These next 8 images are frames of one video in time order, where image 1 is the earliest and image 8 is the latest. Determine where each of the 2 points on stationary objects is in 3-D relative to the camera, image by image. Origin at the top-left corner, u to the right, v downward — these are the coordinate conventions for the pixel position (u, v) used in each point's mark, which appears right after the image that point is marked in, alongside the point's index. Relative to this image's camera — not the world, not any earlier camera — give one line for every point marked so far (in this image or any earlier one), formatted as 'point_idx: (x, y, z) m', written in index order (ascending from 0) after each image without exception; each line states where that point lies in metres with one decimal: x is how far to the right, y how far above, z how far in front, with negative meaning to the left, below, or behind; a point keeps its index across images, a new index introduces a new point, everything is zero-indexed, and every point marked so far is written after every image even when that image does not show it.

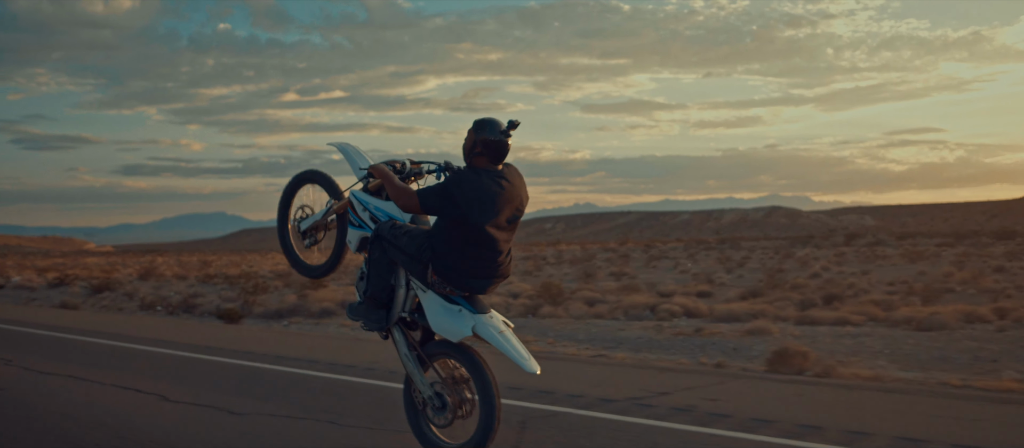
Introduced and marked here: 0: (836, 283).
0: (+5.2, -0.9, +11.5) m
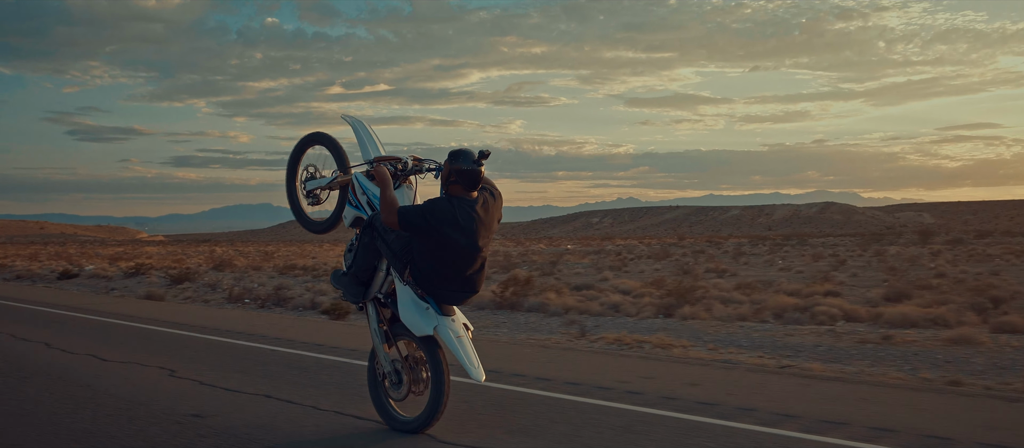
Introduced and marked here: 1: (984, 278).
0: (+6.6, -0.9, +10.5) m
1: (+7.3, -0.8, +11.2) m
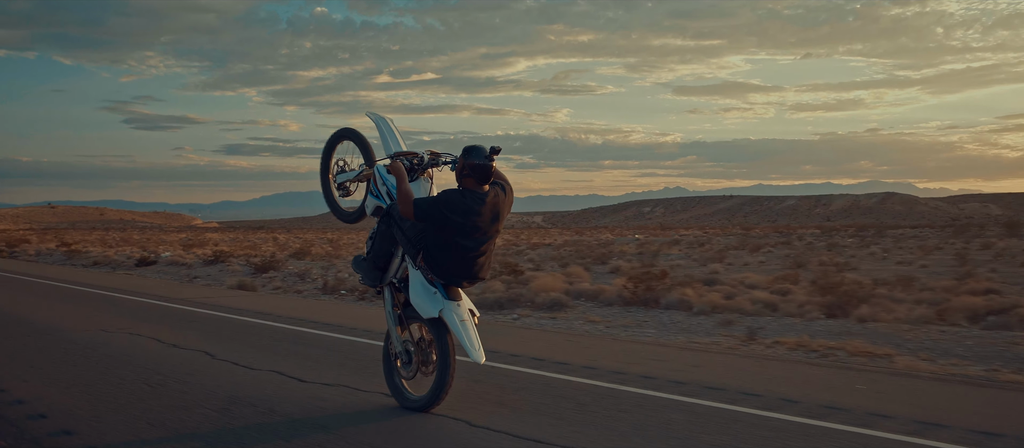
0: (+8.0, -0.8, +9.3) m
1: (+8.7, -0.7, +10.0) m
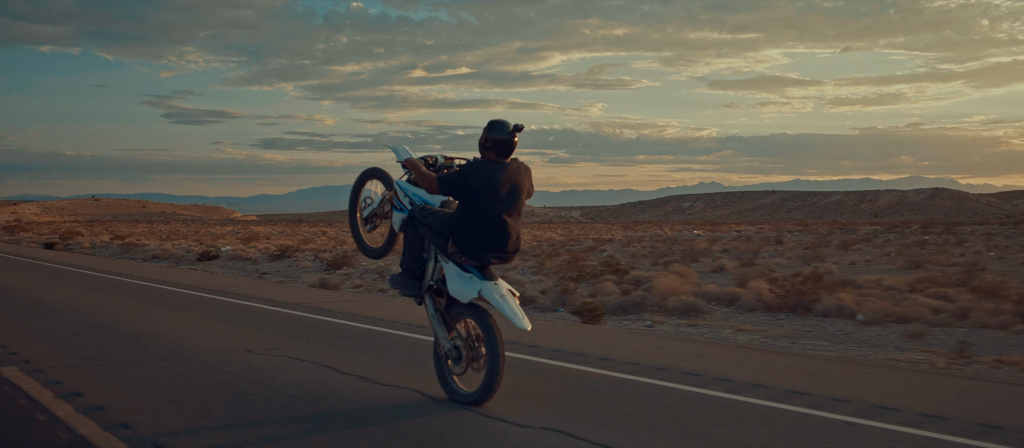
0: (+9.1, -0.7, +8.2) m
1: (+9.8, -0.7, +8.9) m
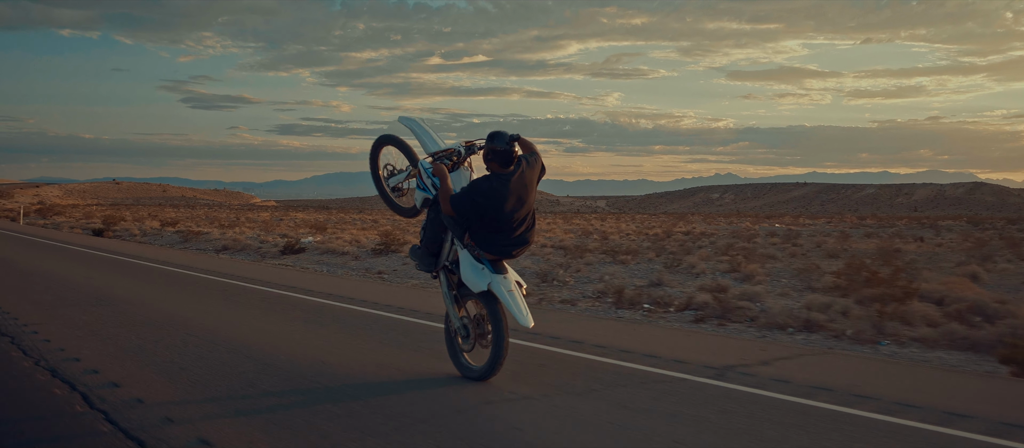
0: (+11.0, -0.8, +6.3) m
1: (+11.7, -0.8, +6.9) m
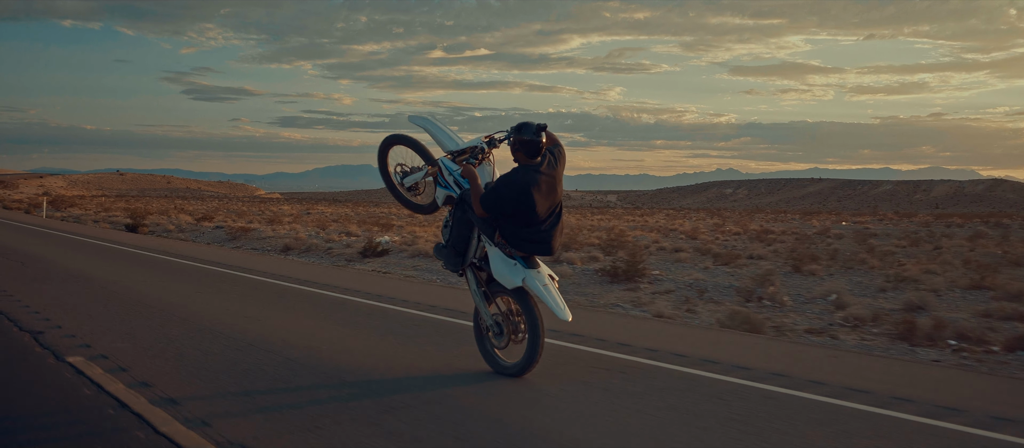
0: (+12.5, -0.9, +4.8) m
1: (+13.2, -0.9, +5.4) m
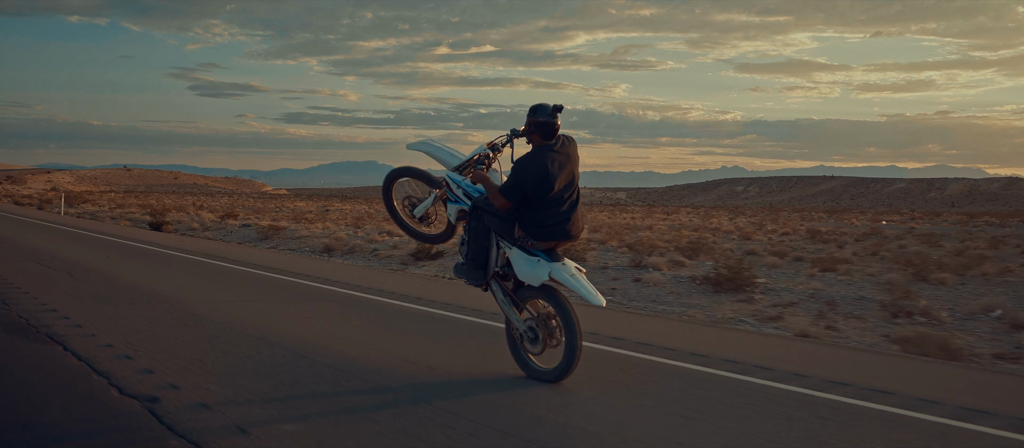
0: (+13.2, -1.0, +4.0) m
1: (+14.0, -0.9, +4.6) m
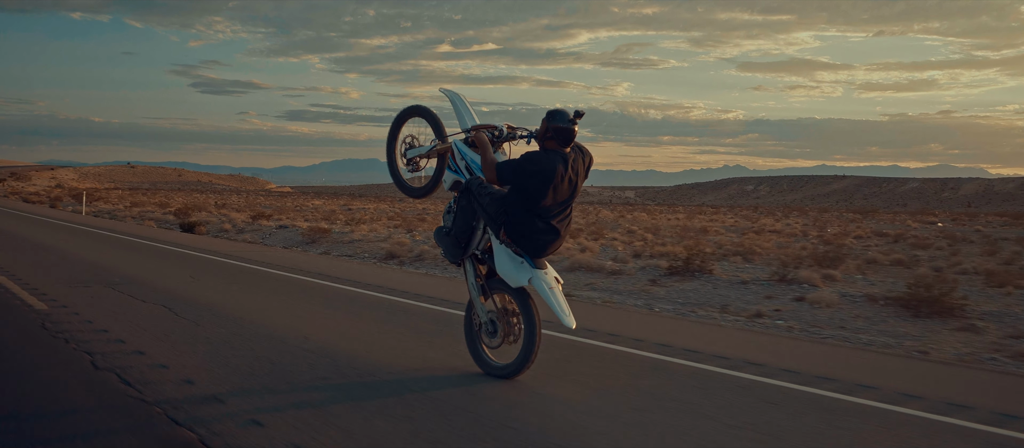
0: (+14.2, -1.1, +2.9) m
1: (+15.0, -1.0, +3.6) m
